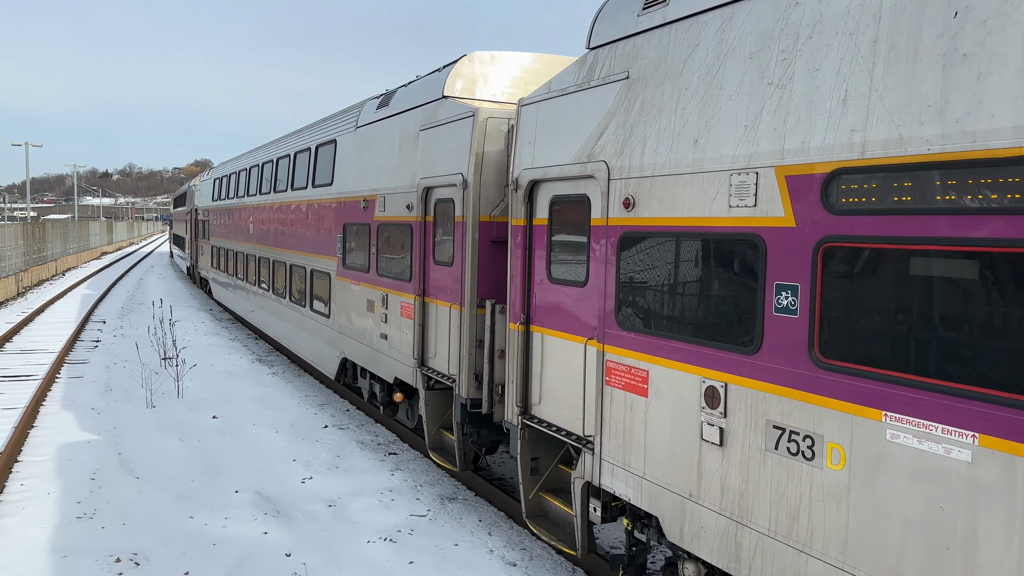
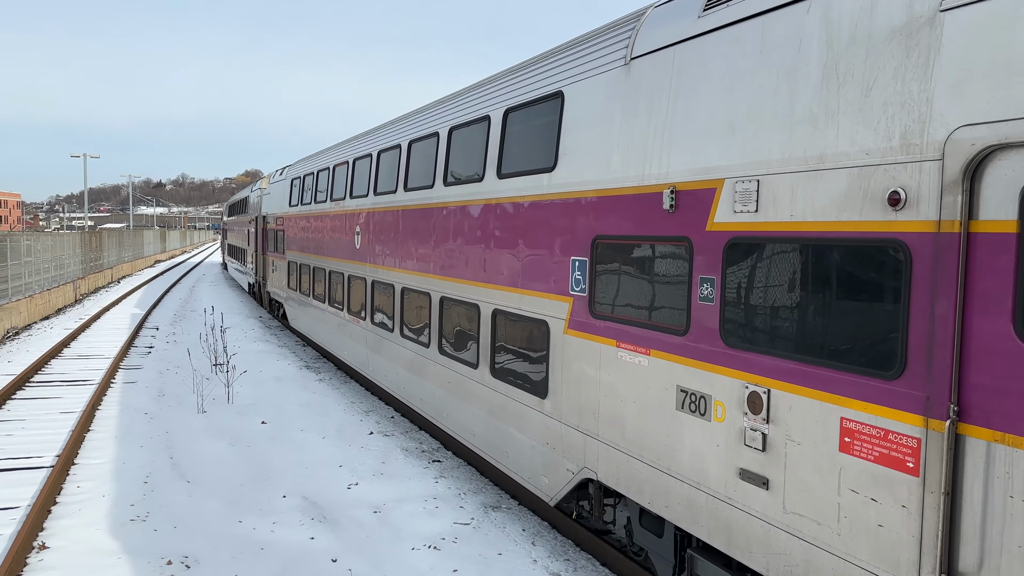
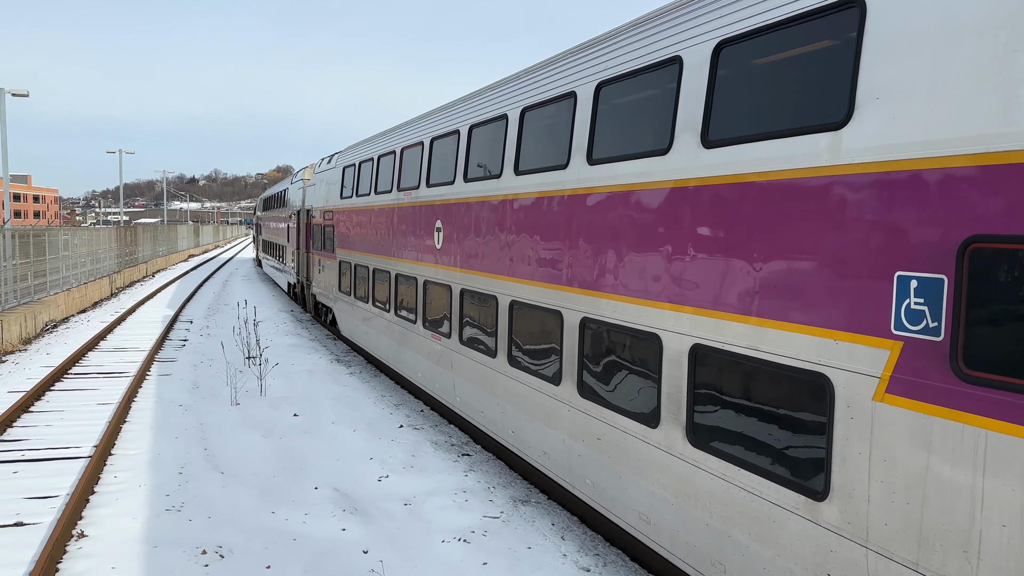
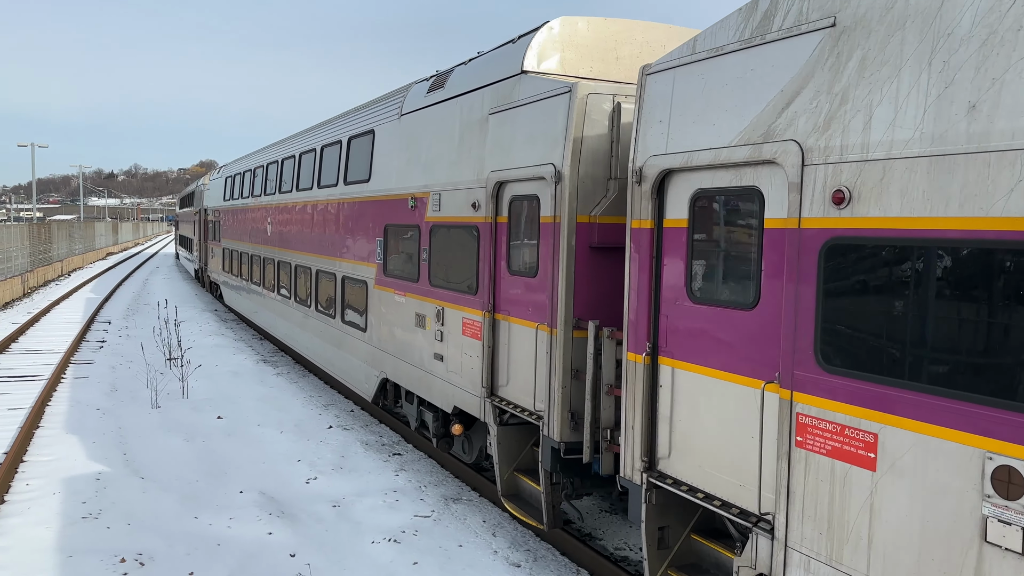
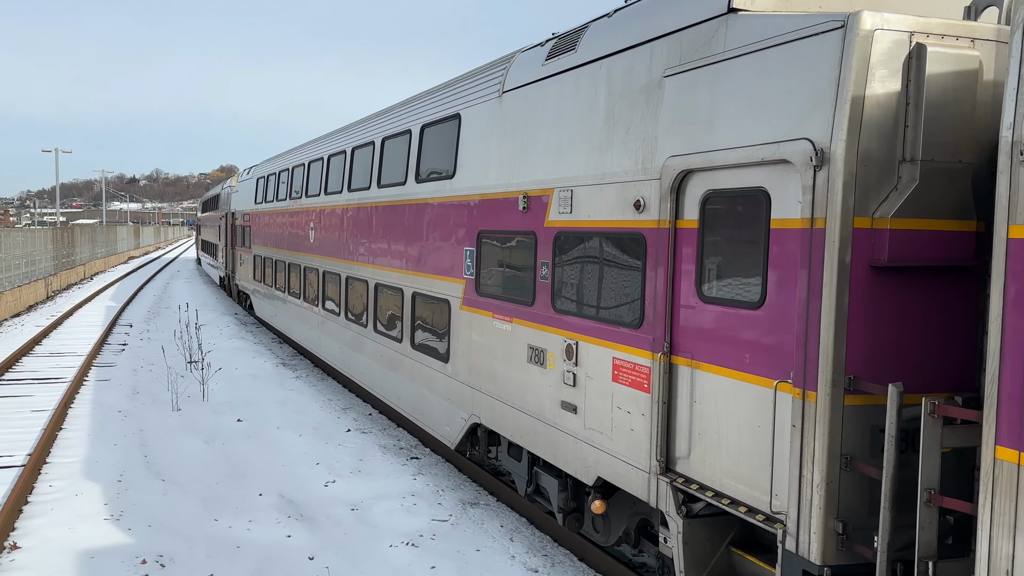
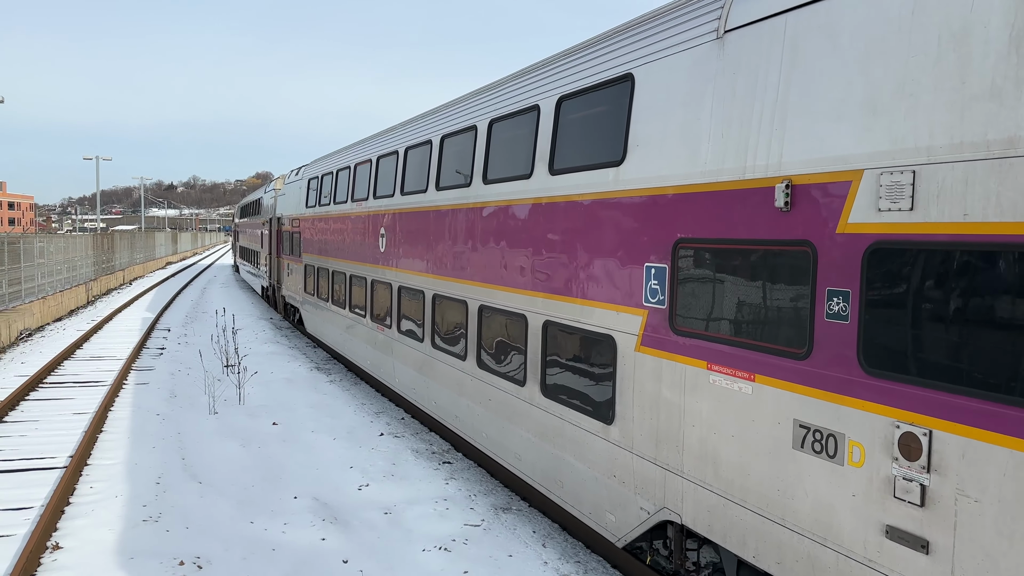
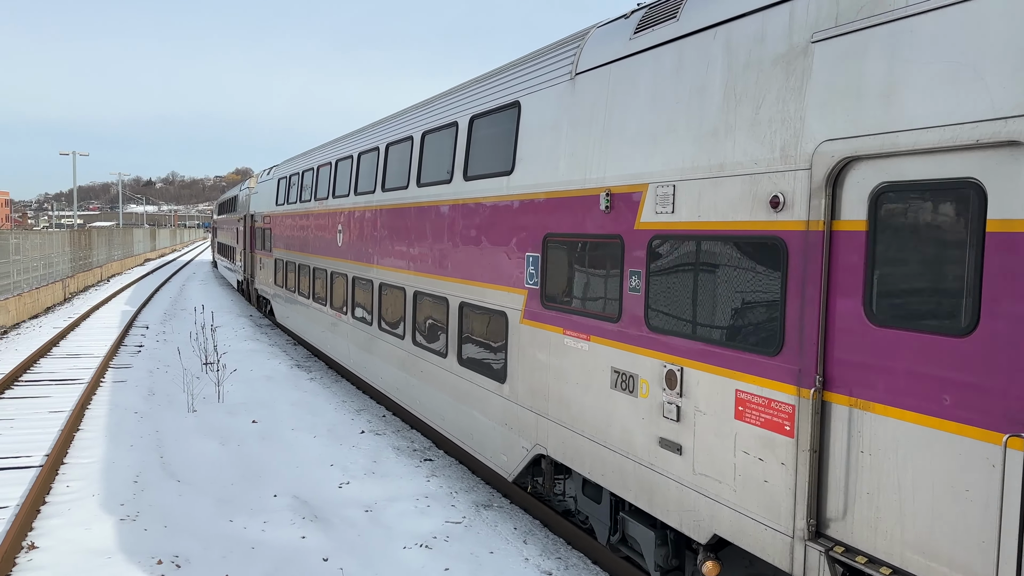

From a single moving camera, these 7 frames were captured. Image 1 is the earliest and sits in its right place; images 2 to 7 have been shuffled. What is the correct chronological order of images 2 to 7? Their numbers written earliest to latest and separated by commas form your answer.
4, 5, 7, 2, 6, 3
